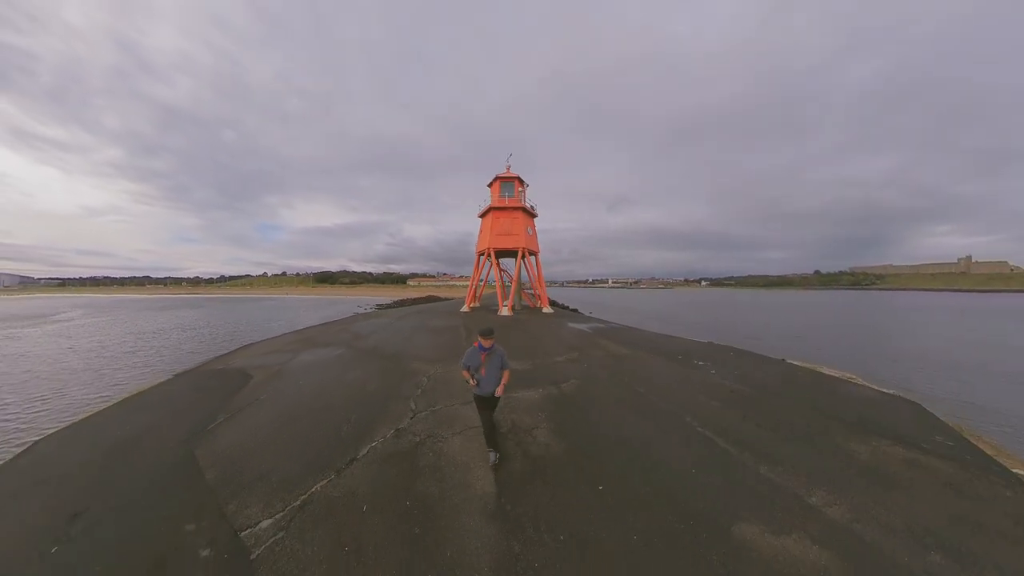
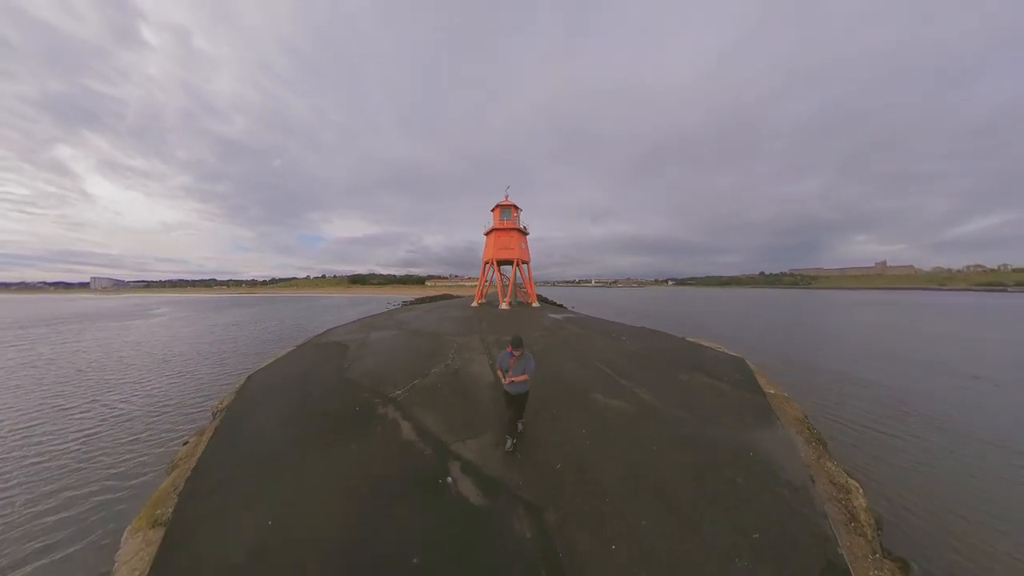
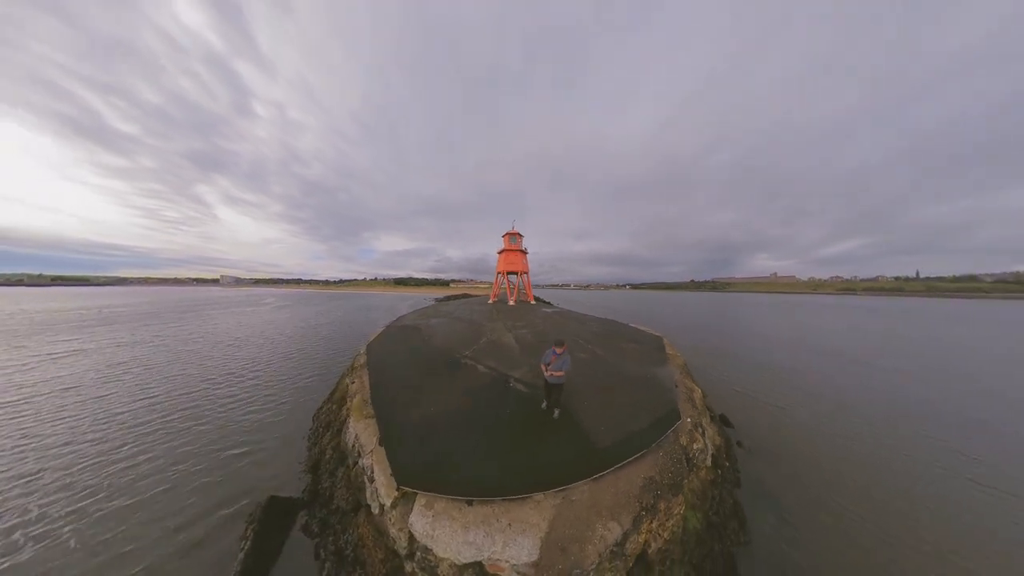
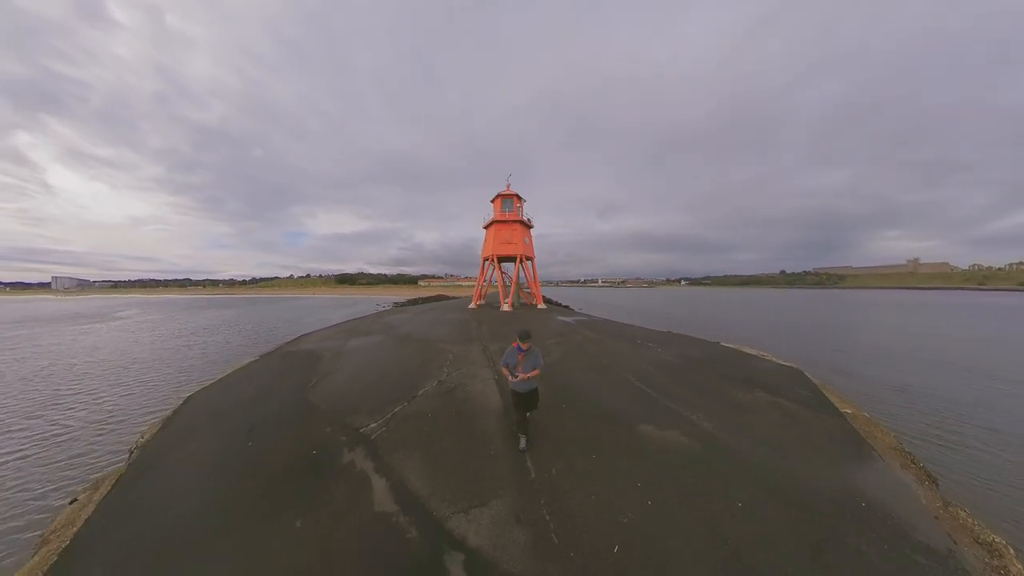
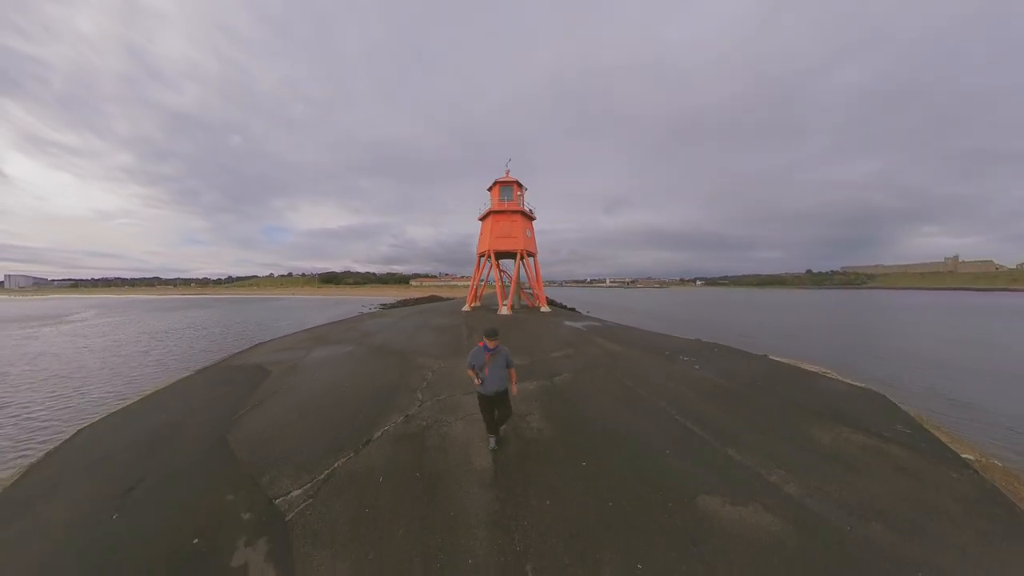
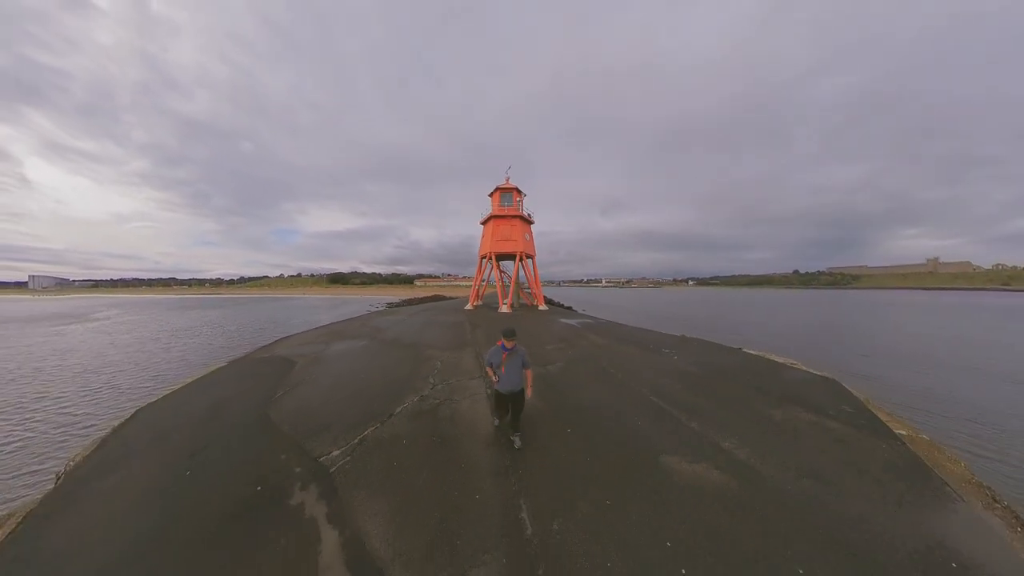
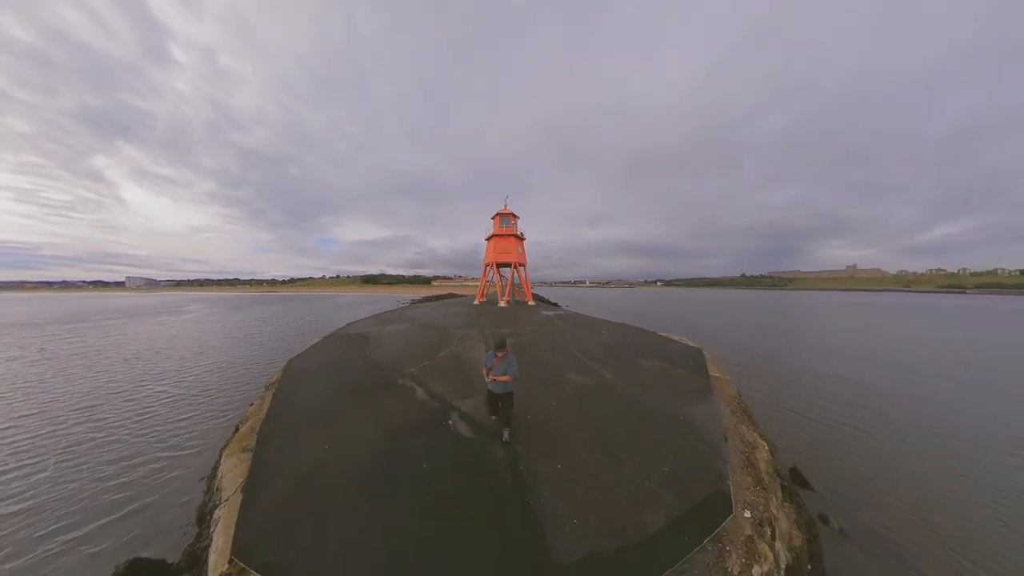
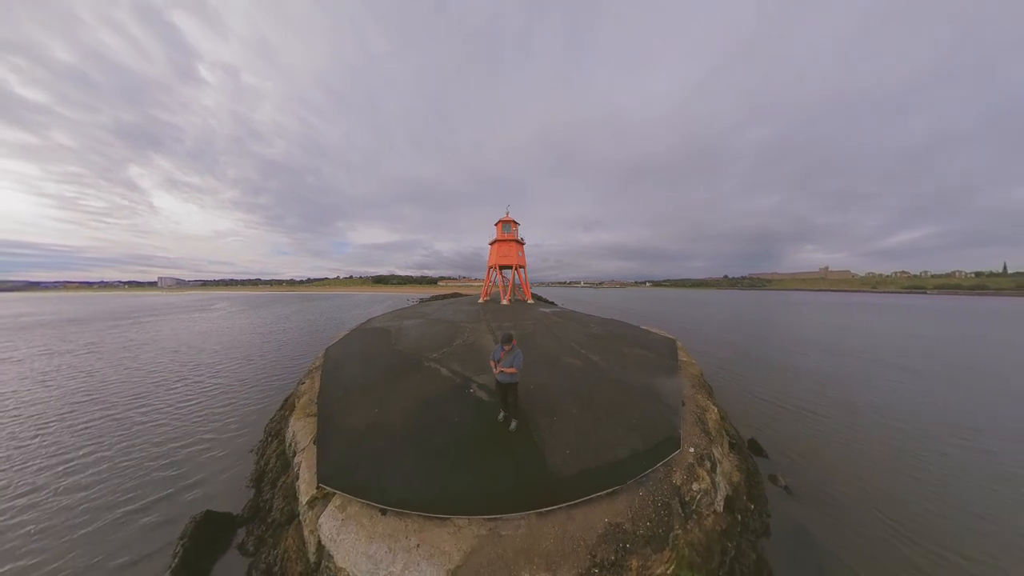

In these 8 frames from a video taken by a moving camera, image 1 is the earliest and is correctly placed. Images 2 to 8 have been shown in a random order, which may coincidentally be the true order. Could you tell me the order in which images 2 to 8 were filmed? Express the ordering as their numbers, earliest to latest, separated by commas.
5, 6, 4, 2, 7, 8, 3
